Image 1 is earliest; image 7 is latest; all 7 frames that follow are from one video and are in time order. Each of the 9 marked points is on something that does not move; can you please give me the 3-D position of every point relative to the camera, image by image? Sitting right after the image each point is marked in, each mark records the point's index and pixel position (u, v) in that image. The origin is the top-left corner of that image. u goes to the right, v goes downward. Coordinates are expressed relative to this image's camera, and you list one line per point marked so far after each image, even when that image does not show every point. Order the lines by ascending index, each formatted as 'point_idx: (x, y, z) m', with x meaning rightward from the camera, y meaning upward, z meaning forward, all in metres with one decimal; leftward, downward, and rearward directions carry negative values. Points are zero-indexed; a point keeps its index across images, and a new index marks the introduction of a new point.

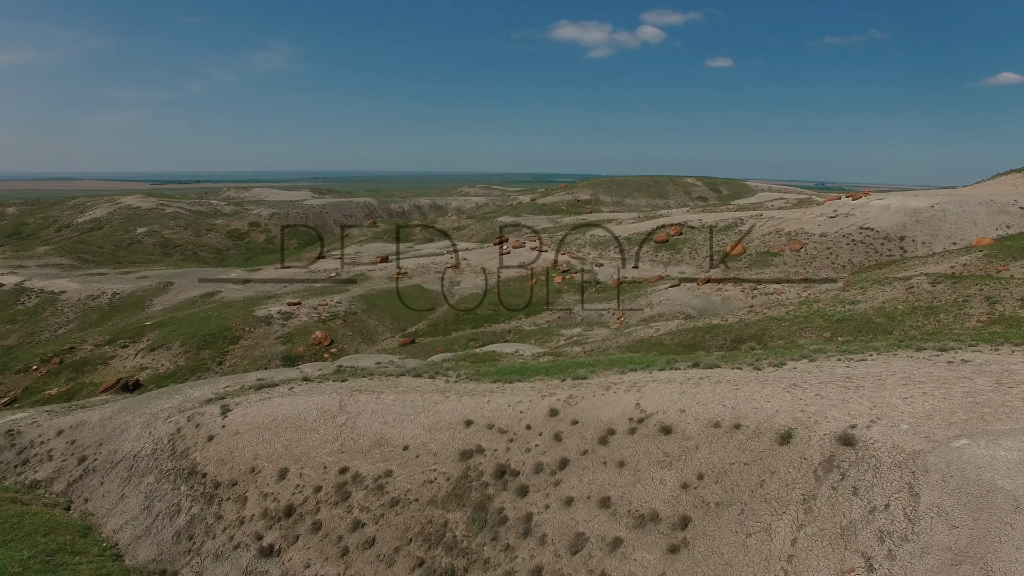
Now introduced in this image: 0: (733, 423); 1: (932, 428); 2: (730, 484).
0: (+6.7, -4.0, +19.8) m
1: (+11.1, -3.6, +17.0) m
2: (+6.1, -5.4, +18.1) m
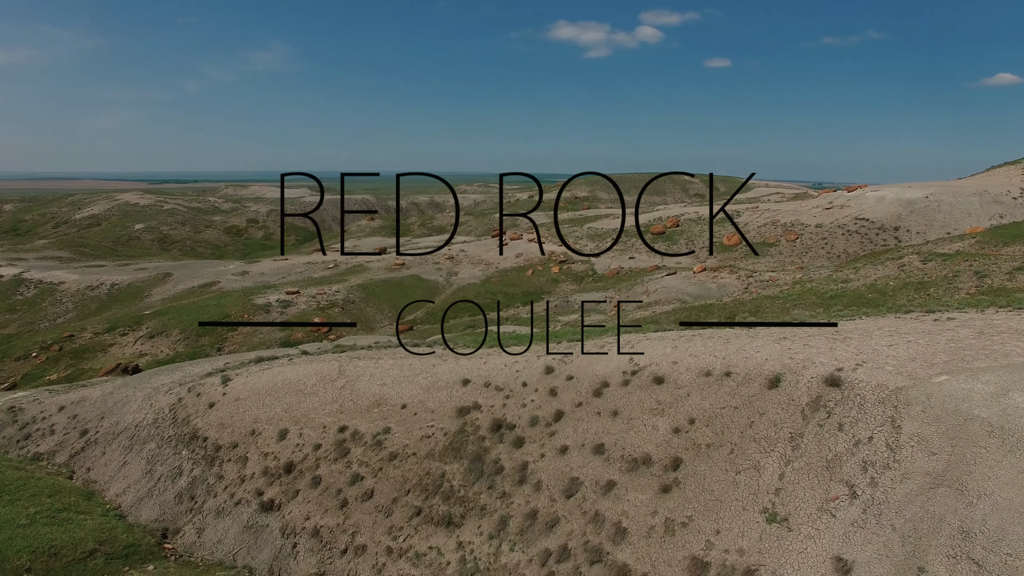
0: (+6.6, -2.5, +20.3) m
1: (+10.9, -2.1, +17.5) m
2: (+6.0, -4.0, +18.6) m
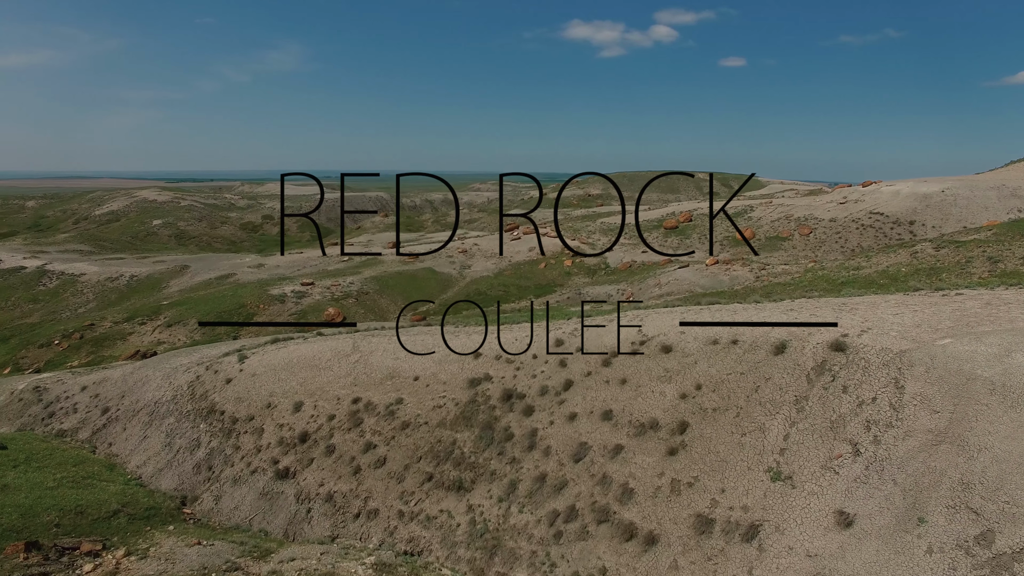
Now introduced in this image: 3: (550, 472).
0: (+6.9, -1.6, +20.6) m
1: (+11.2, -1.2, +17.7) m
2: (+6.3, -3.0, +18.9) m
3: (+1.2, -5.6, +19.7) m
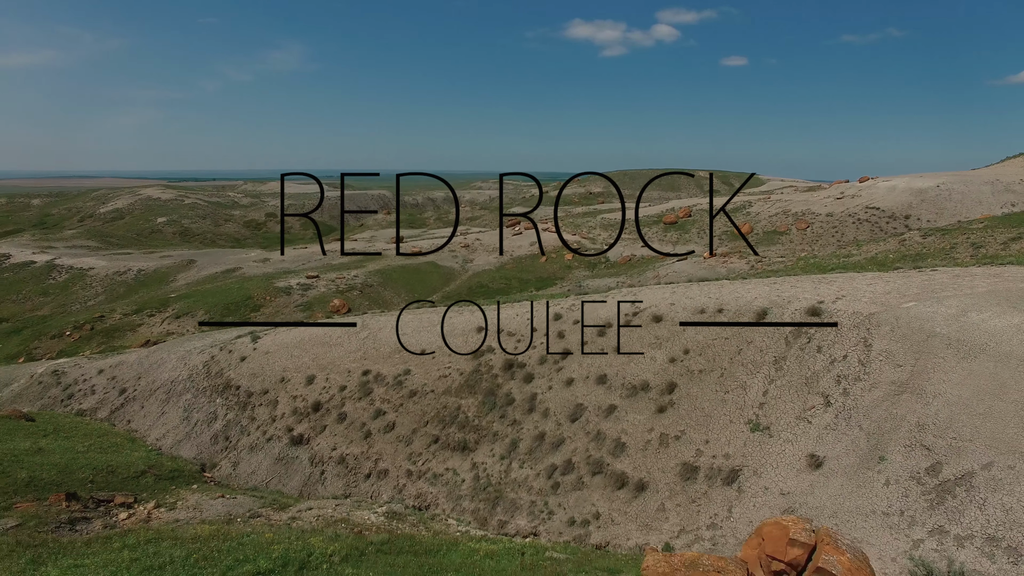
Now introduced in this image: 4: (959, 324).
0: (+7.0, -0.7, +22.0) m
1: (+11.2, -0.3, +19.2) m
2: (+6.3, -2.1, +20.4) m
3: (+1.2, -4.7, +21.2) m
4: (+11.7, -1.0, +16.8) m
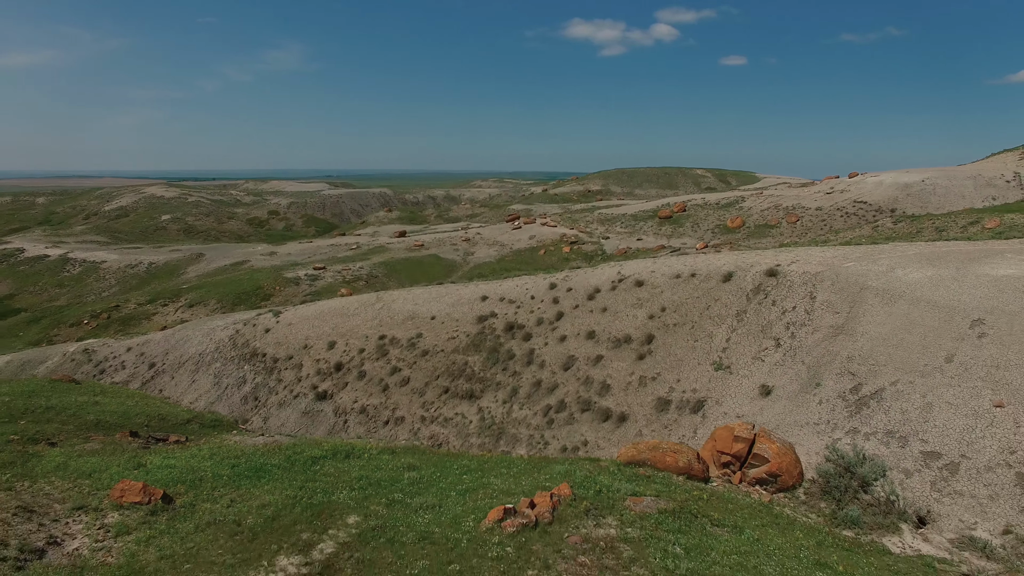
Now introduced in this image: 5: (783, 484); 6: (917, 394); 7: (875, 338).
0: (+7.0, +0.6, +25.3) m
1: (+11.3, +1.0, +22.5) m
2: (+6.4, -0.8, +23.6) m
3: (+1.2, -3.4, +24.5) m
4: (+11.7, +0.3, +20.1) m
5: (+6.2, -4.5, +14.5) m
6: (+10.1, -2.6, +16.1) m
7: (+10.3, -1.4, +18.3) m
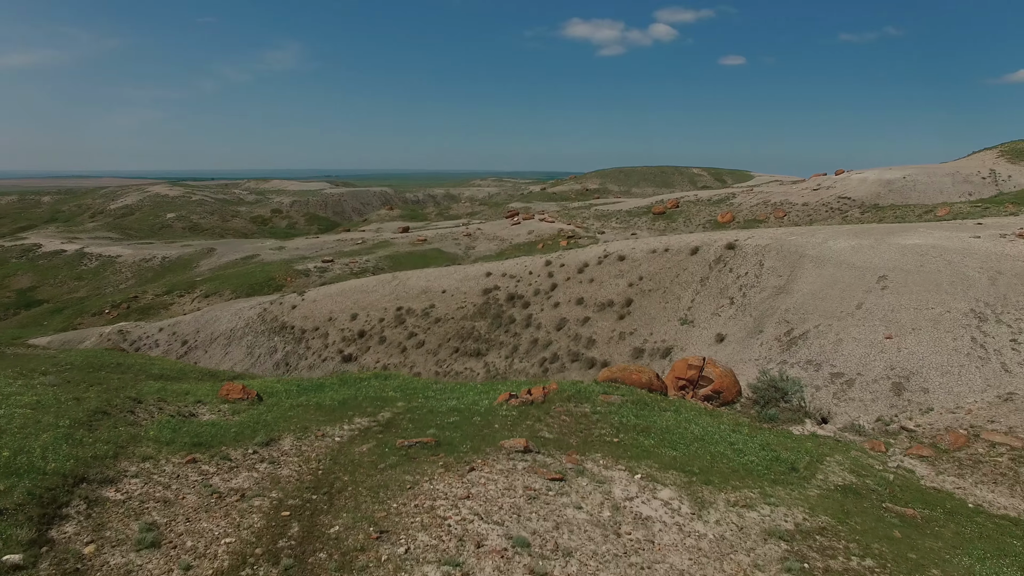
0: (+7.1, +1.8, +29.7) m
1: (+11.3, +2.2, +26.9) m
2: (+6.4, +0.4, +28.0) m
3: (+1.3, -2.2, +28.9) m
4: (+11.8, +1.5, +24.5) m
5: (+6.3, -3.3, +18.9) m
6: (+10.2, -1.4, +20.5) m
7: (+10.4, -0.2, +22.7) m
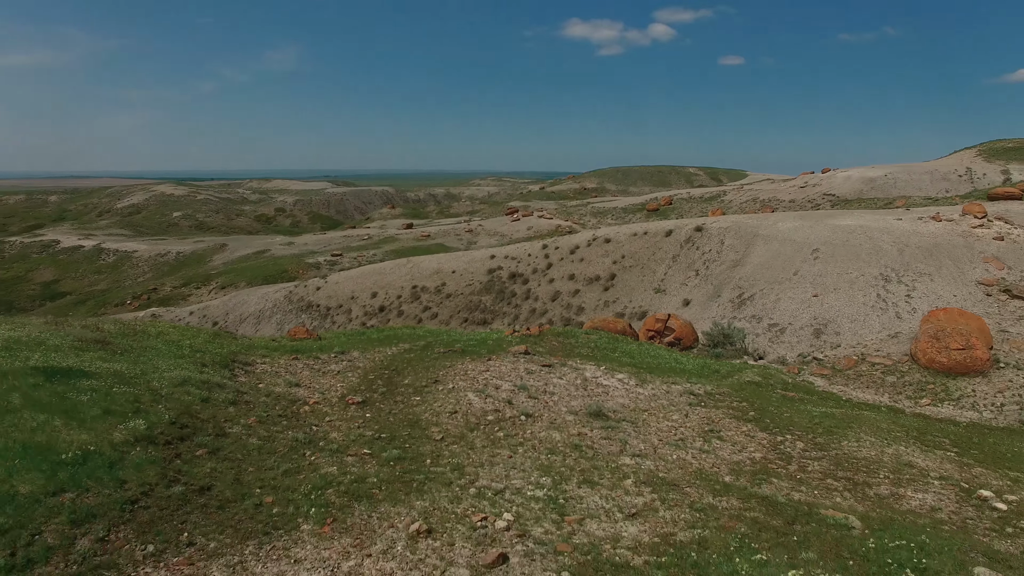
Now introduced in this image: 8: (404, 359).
0: (+7.1, +3.0, +34.6) m
1: (+11.4, +3.4, +31.8) m
2: (+6.5, +1.6, +32.9) m
3: (+1.4, -1.0, +33.7) m
4: (+11.9, +2.7, +29.4) m
5: (+6.4, -2.1, +23.8) m
6: (+10.3, -0.2, +25.4) m
7: (+10.5, +1.0, +27.6) m
8: (-2.7, -1.8, +15.8) m
